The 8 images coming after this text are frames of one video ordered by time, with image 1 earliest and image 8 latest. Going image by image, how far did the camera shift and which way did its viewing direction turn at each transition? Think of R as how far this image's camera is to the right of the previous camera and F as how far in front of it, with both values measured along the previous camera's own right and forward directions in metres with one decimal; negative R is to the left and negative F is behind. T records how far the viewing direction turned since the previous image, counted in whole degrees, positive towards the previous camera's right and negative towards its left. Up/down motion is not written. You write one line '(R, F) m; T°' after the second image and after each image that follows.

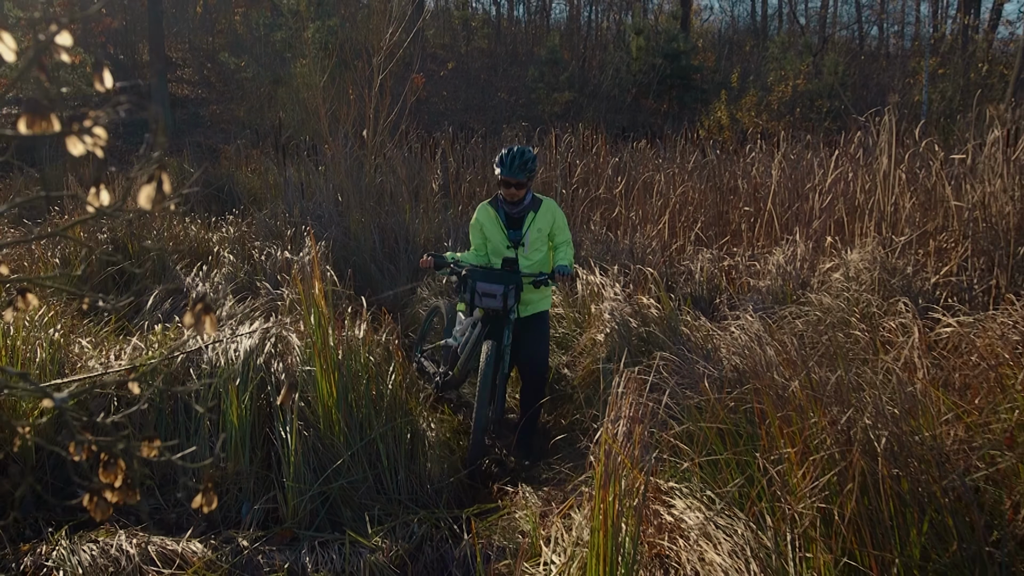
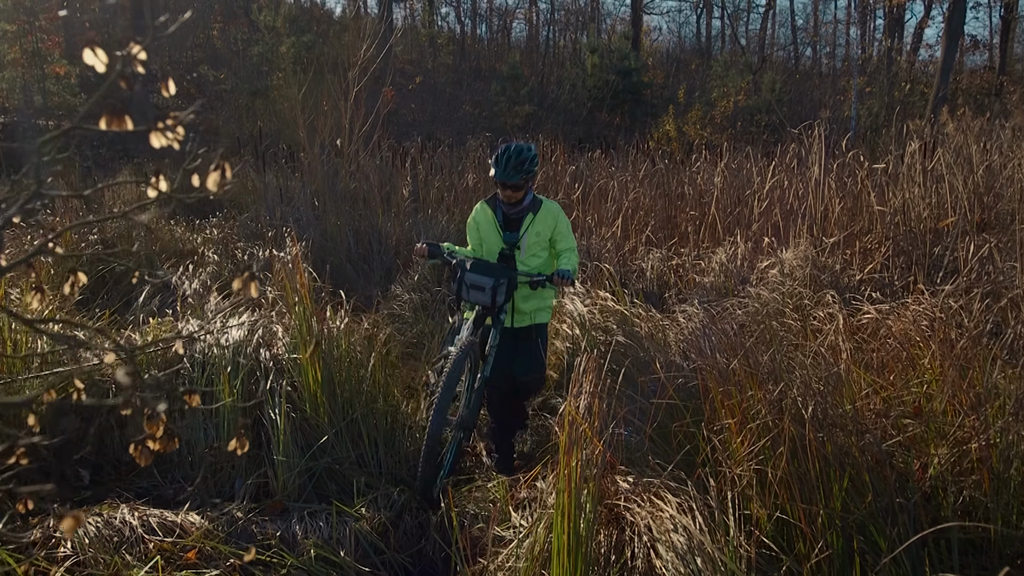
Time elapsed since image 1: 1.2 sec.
(-0.1, -0.4) m; +4°
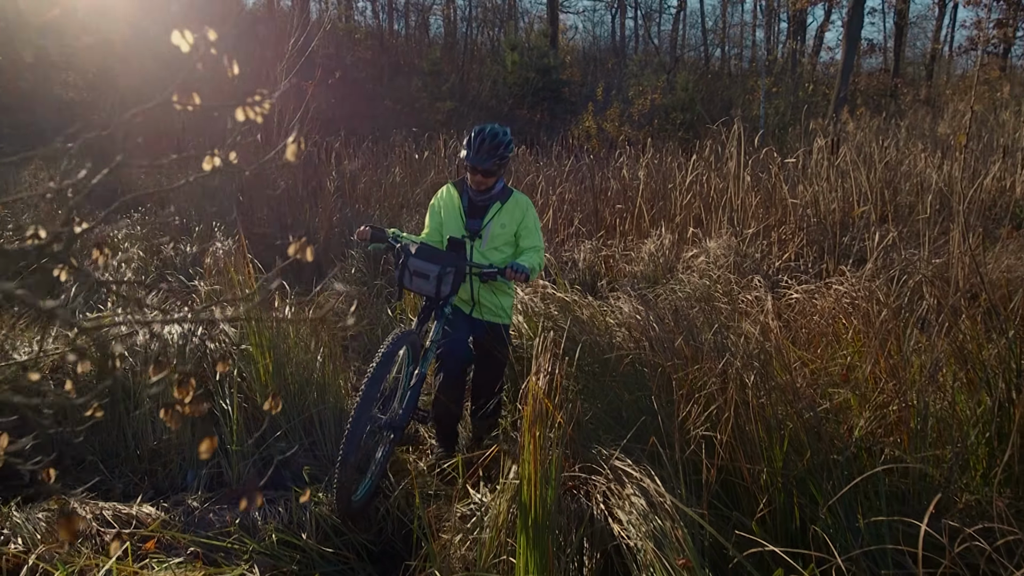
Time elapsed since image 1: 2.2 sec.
(-0.1, -0.1) m; +6°
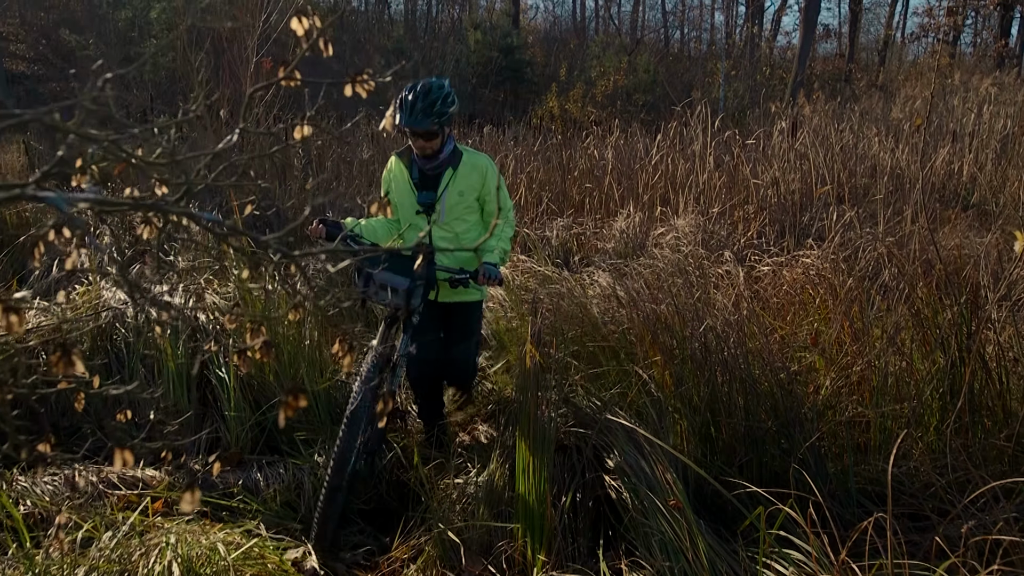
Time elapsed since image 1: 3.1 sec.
(-0.1, -0.2) m; +3°
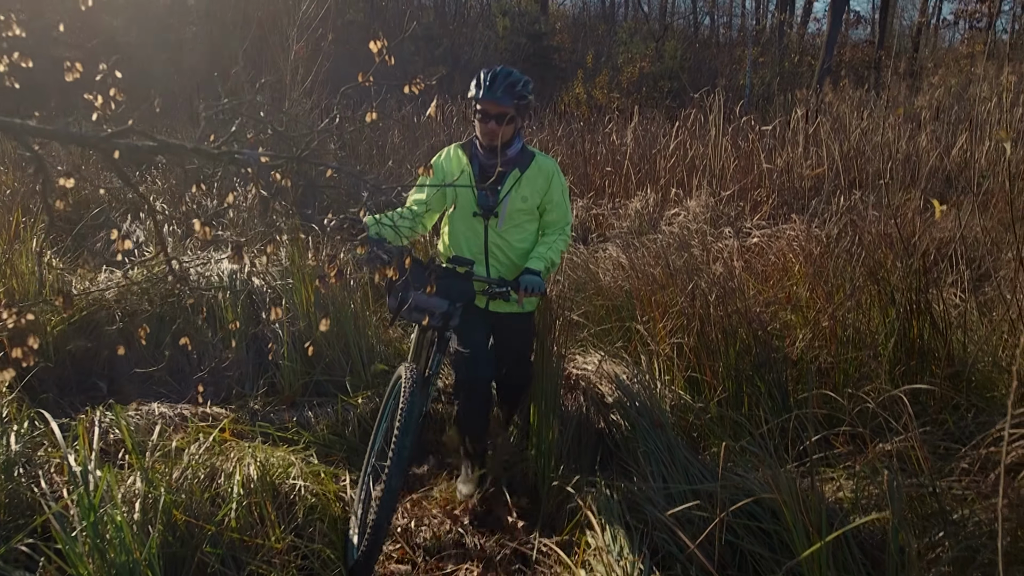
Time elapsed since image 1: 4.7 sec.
(0.0, -0.5) m; -2°
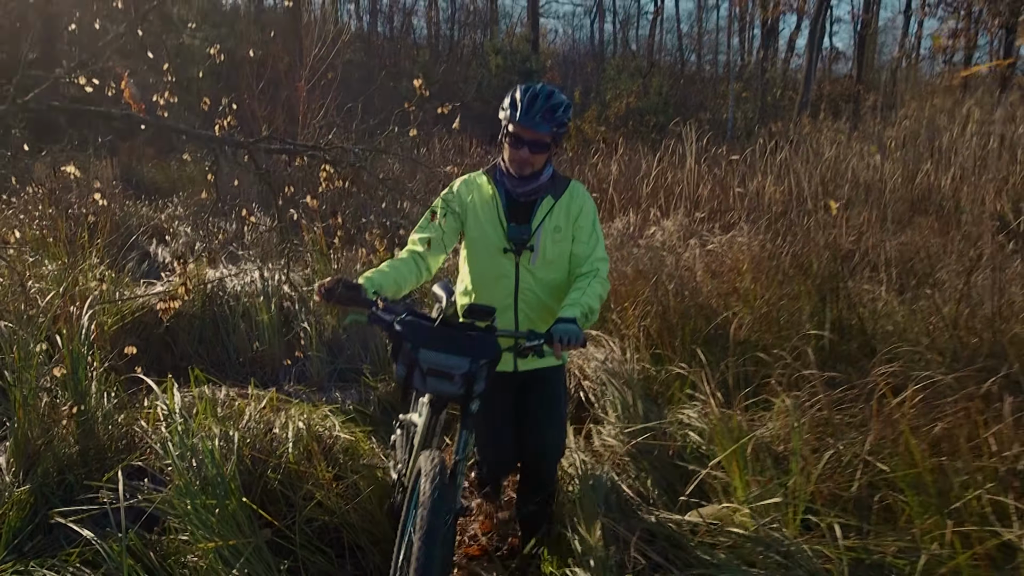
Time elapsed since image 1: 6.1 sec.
(0.0, -0.7) m; 0°
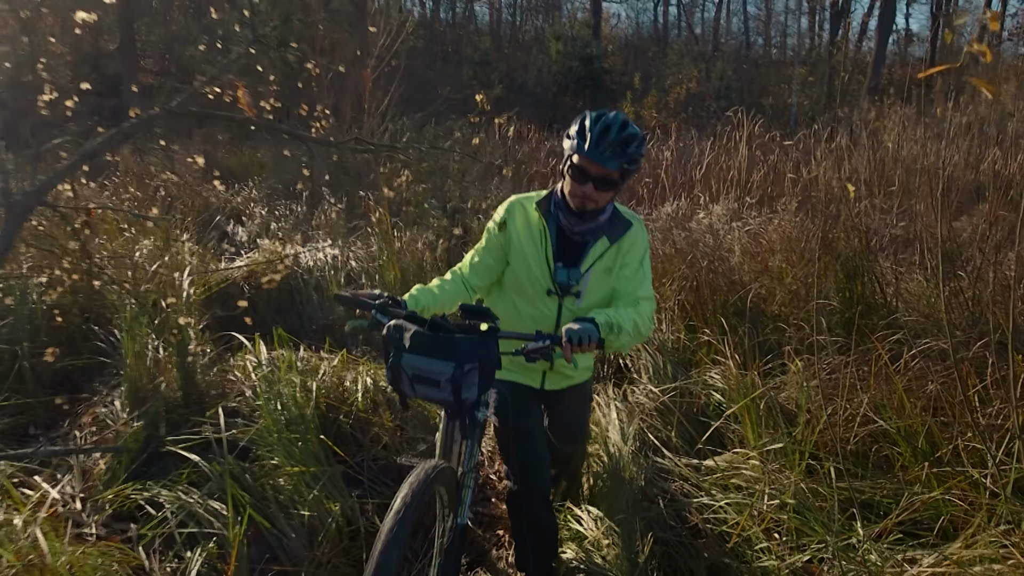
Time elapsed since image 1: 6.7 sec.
(+0.1, -0.4) m; -4°
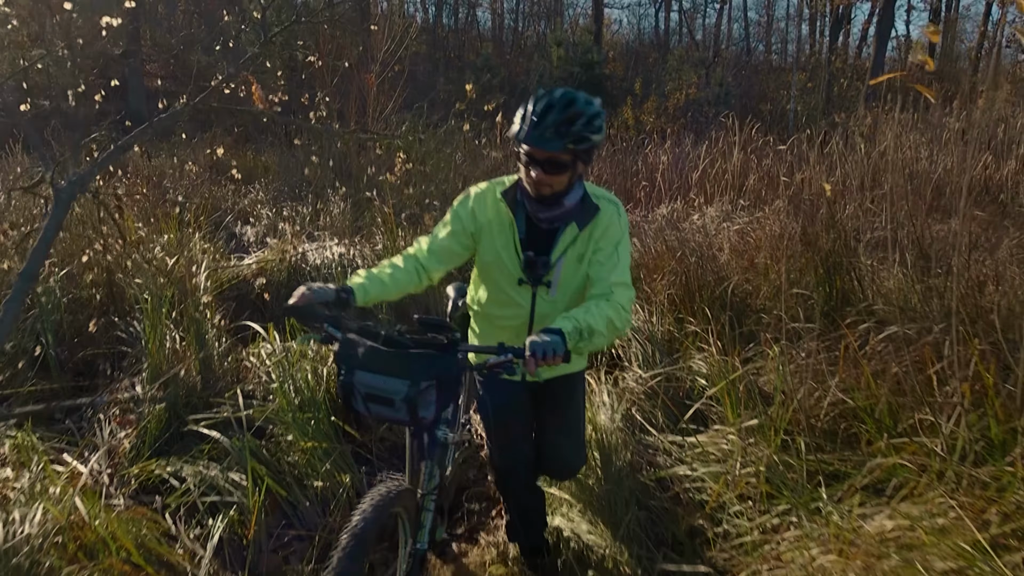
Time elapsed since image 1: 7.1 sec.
(0.0, -0.2) m; 0°
